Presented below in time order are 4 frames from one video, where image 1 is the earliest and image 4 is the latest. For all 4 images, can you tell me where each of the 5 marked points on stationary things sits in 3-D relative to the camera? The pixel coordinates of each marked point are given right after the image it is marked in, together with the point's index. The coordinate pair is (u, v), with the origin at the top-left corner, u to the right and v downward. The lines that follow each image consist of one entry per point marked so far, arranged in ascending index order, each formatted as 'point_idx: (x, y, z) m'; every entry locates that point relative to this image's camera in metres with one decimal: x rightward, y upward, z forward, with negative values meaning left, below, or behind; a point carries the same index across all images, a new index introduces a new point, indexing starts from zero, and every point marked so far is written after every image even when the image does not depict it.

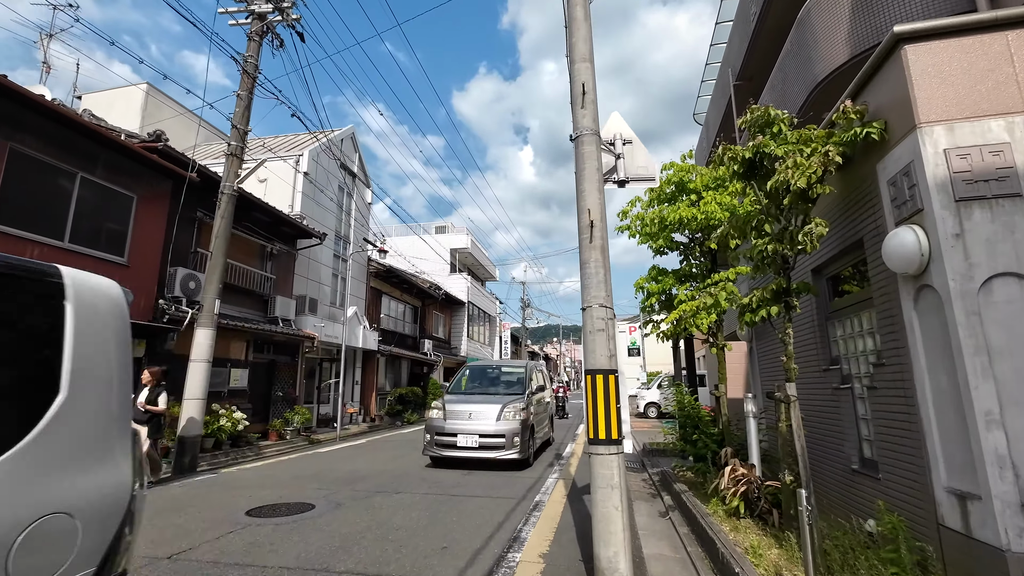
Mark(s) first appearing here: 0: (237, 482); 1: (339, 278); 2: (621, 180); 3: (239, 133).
0: (-4.3, -3.0, +7.6) m
1: (-6.3, +0.4, +17.8) m
2: (+0.9, +0.9, +4.2) m
3: (-5.6, +3.2, +9.9) m
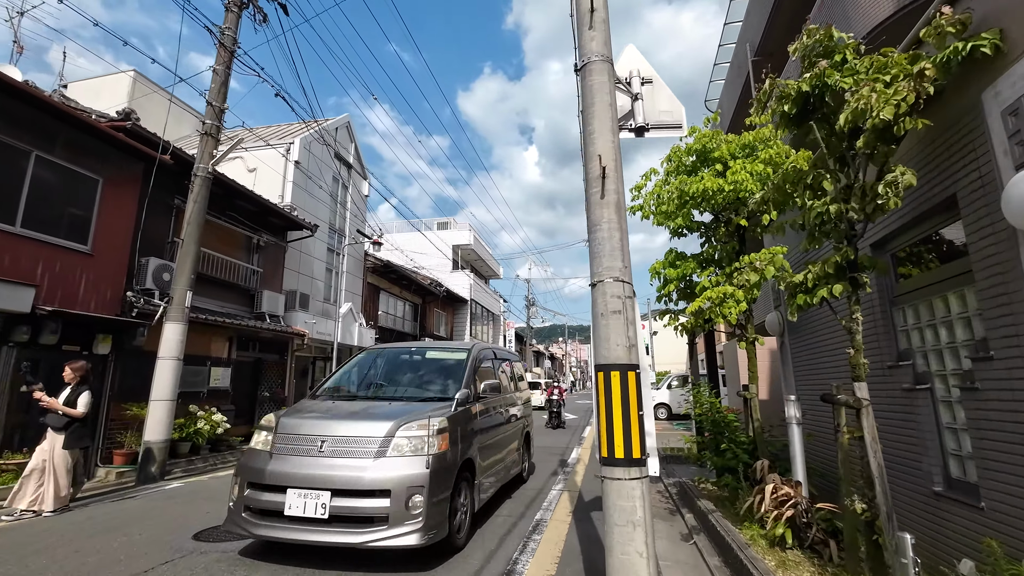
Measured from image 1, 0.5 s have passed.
0: (-4.3, -2.9, +6.8) m
1: (-6.2, +0.5, +17.0) m
2: (+0.9, +1.1, +3.4) m
3: (-5.6, +3.3, +9.1) m
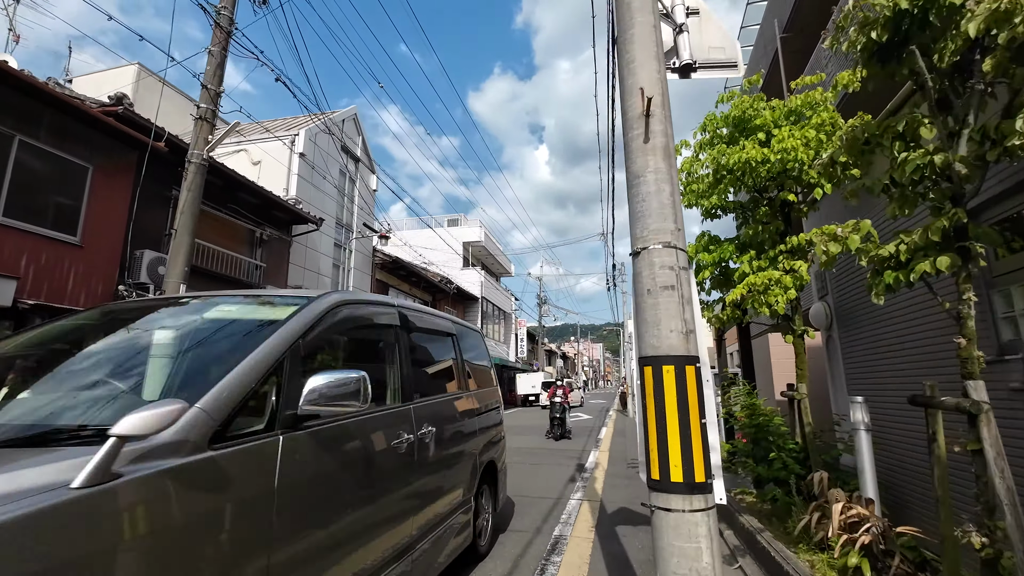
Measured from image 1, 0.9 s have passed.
0: (-4.1, -2.8, +6.3) m
1: (-5.8, +0.7, +16.5) m
2: (+1.0, +1.2, +2.7) m
3: (-5.3, +3.4, +8.6) m
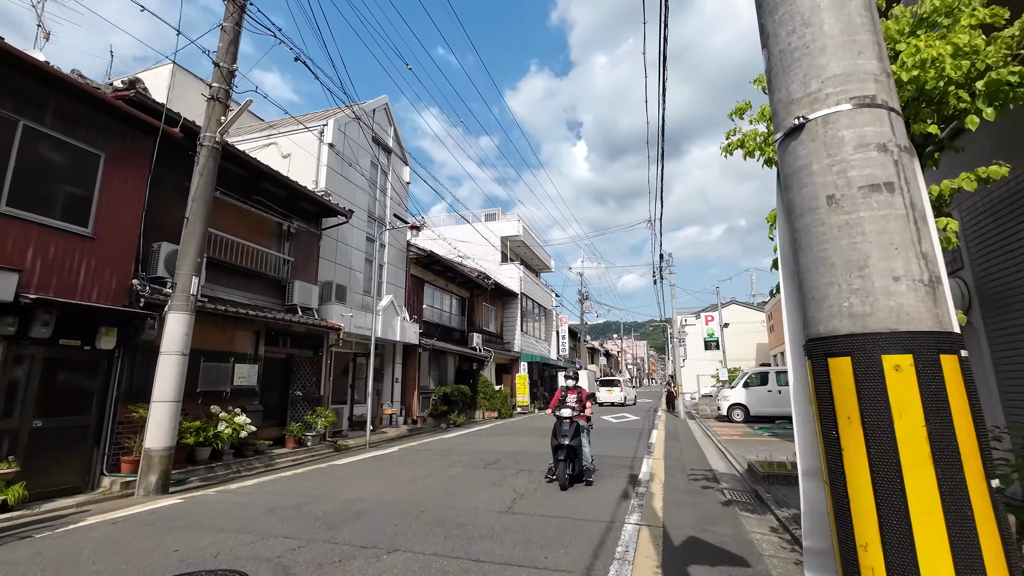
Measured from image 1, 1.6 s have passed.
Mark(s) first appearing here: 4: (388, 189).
0: (-3.7, -2.6, +5.6) m
1: (-4.5, +0.8, +16.0) m
2: (+1.1, +1.4, +1.6) m
3: (-4.8, +3.6, +8.1) m
4: (-4.4, +3.5, +17.1) m
